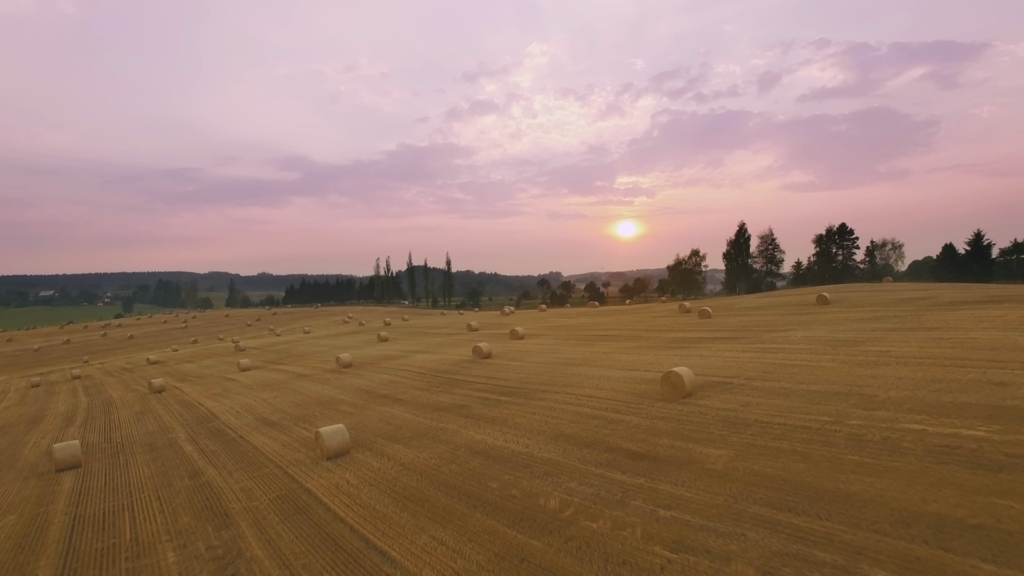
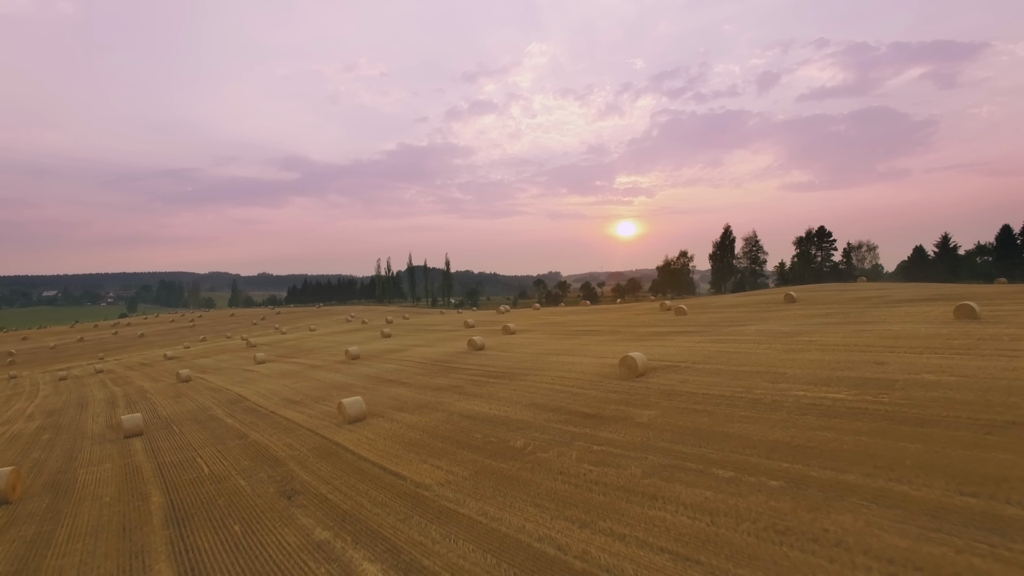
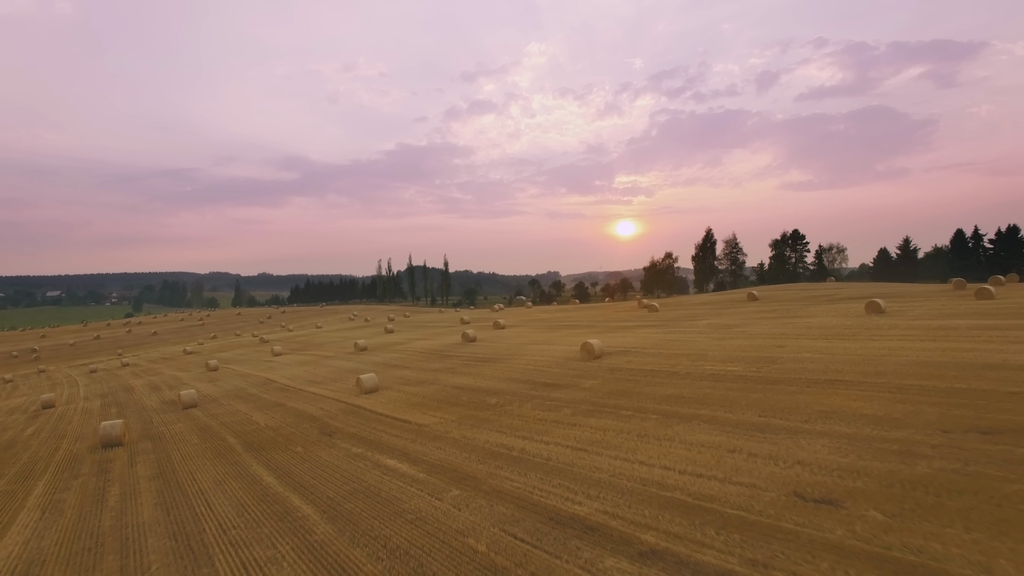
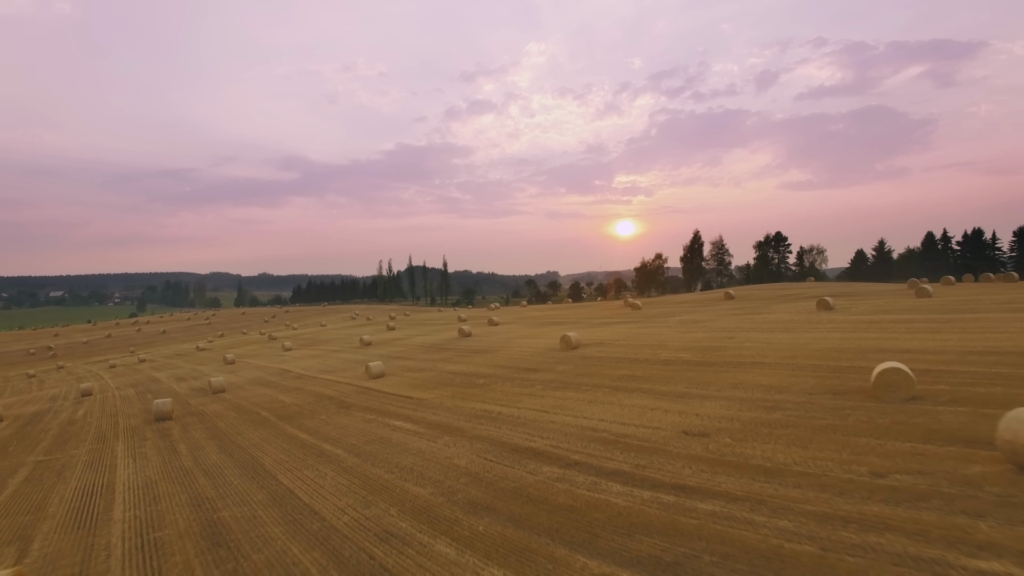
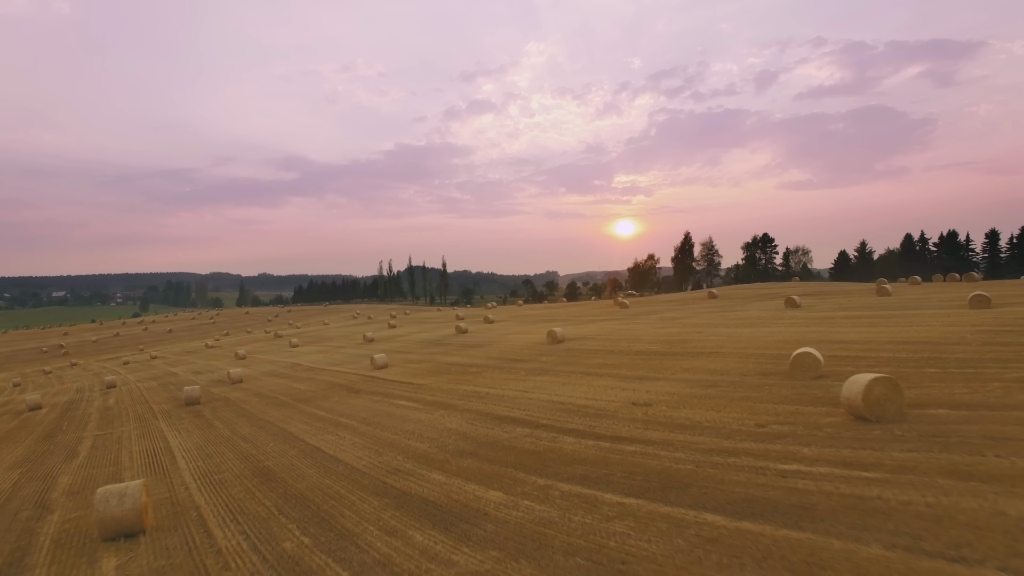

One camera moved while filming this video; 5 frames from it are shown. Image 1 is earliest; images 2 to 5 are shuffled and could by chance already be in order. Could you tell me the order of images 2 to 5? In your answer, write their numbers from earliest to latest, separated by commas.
2, 3, 4, 5
